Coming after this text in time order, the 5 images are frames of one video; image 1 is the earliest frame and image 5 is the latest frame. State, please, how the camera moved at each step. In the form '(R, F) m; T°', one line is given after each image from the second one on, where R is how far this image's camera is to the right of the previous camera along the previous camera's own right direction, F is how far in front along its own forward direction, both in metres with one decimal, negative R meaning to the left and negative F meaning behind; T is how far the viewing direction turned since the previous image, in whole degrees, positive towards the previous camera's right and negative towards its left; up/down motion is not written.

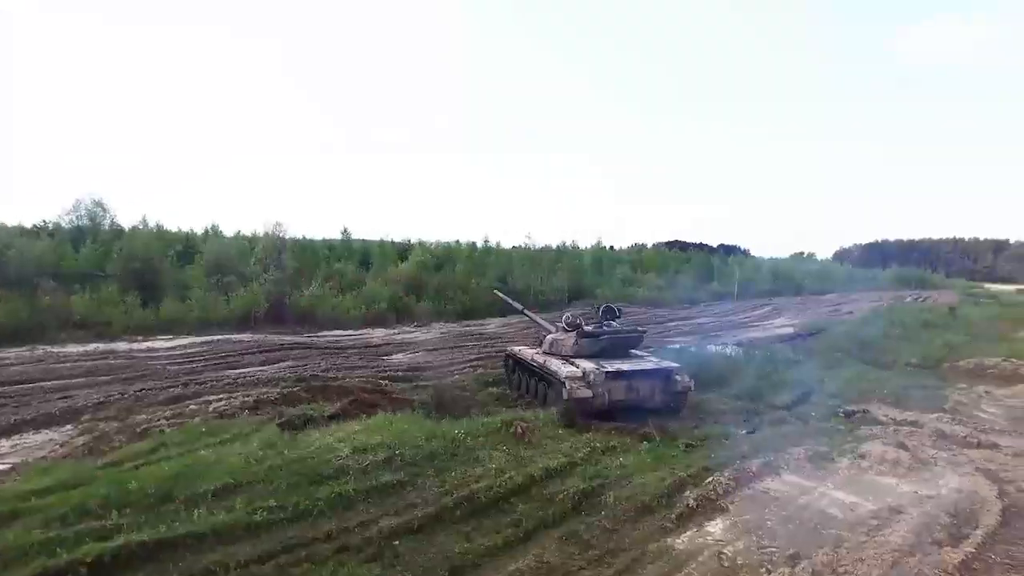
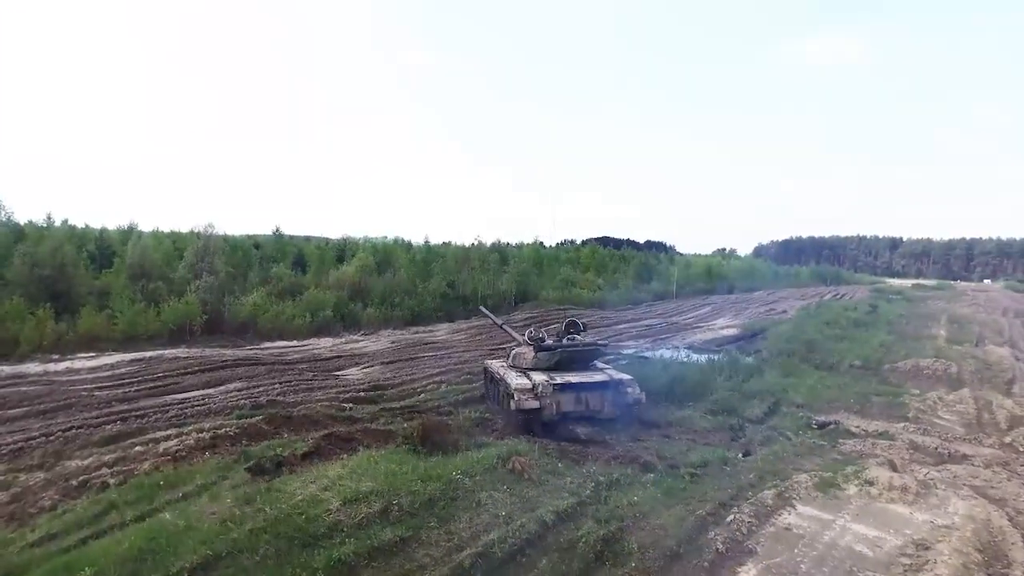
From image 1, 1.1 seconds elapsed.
(-0.8, +0.5) m; +7°
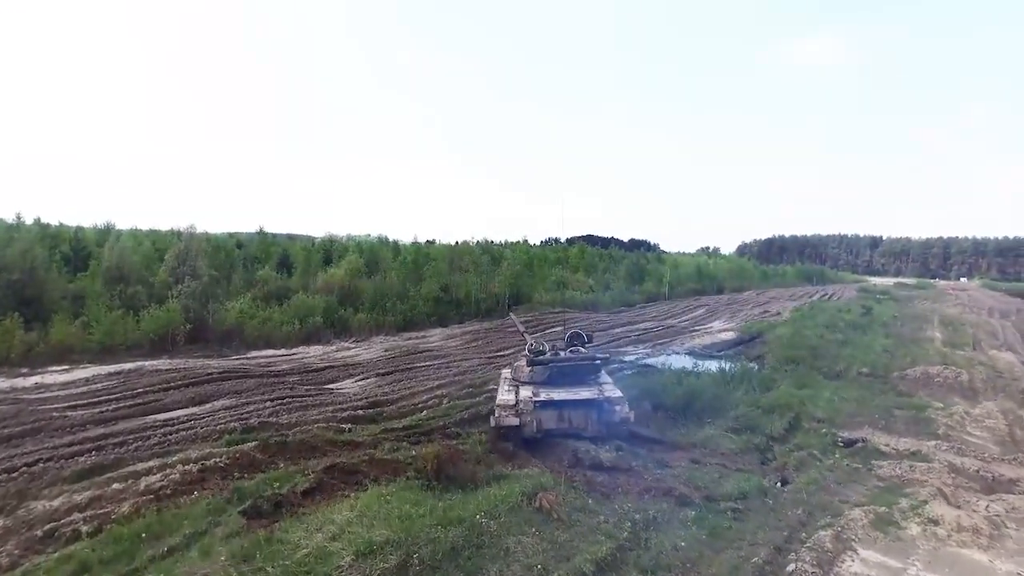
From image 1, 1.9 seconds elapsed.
(-0.5, +0.7) m; +2°
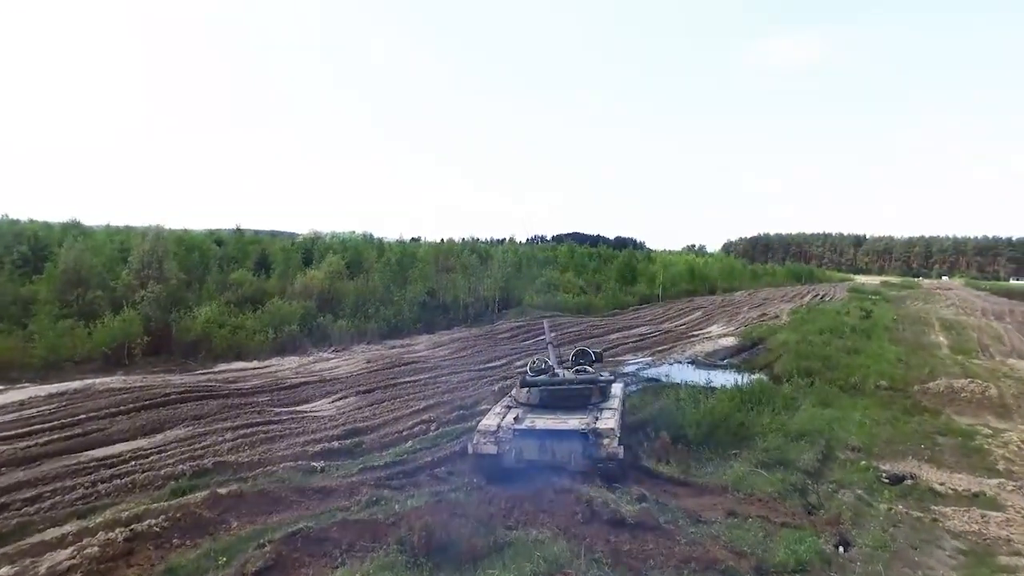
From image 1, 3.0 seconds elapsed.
(-0.2, +1.3) m; +1°
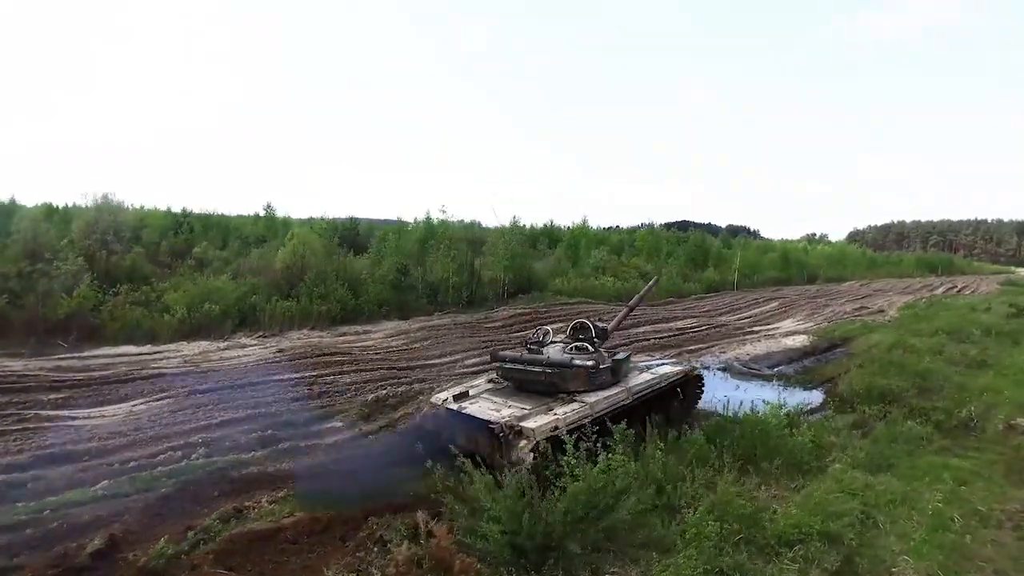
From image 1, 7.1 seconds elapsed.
(+3.7, +4.9) m; -11°
